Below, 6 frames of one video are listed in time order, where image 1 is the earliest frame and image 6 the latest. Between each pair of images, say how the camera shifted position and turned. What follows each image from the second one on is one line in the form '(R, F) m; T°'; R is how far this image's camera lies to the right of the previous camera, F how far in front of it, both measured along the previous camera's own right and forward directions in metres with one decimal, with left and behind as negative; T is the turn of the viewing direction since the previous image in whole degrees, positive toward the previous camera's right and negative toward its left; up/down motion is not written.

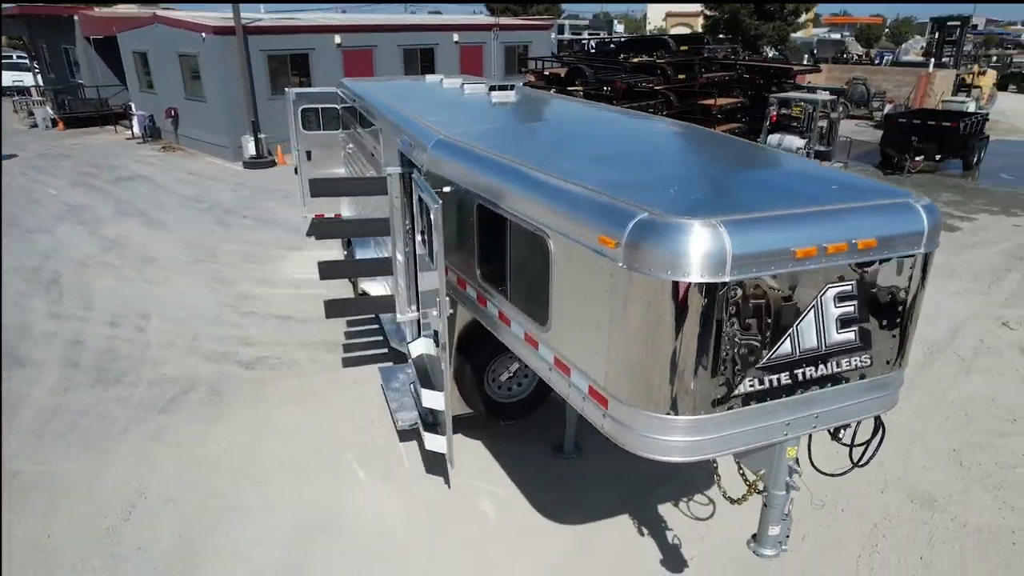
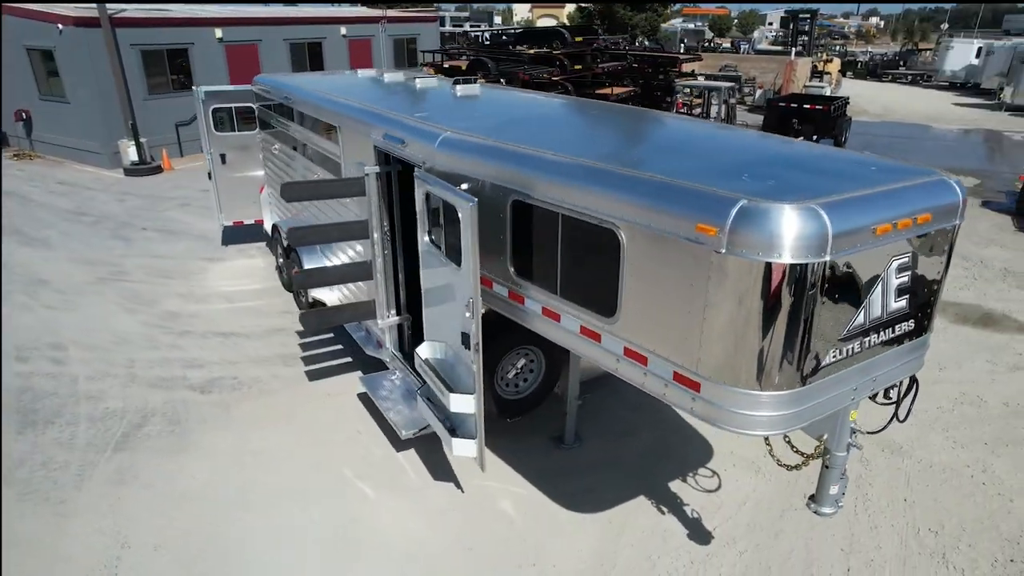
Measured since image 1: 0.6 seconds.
(-0.8, +0.1) m; +11°
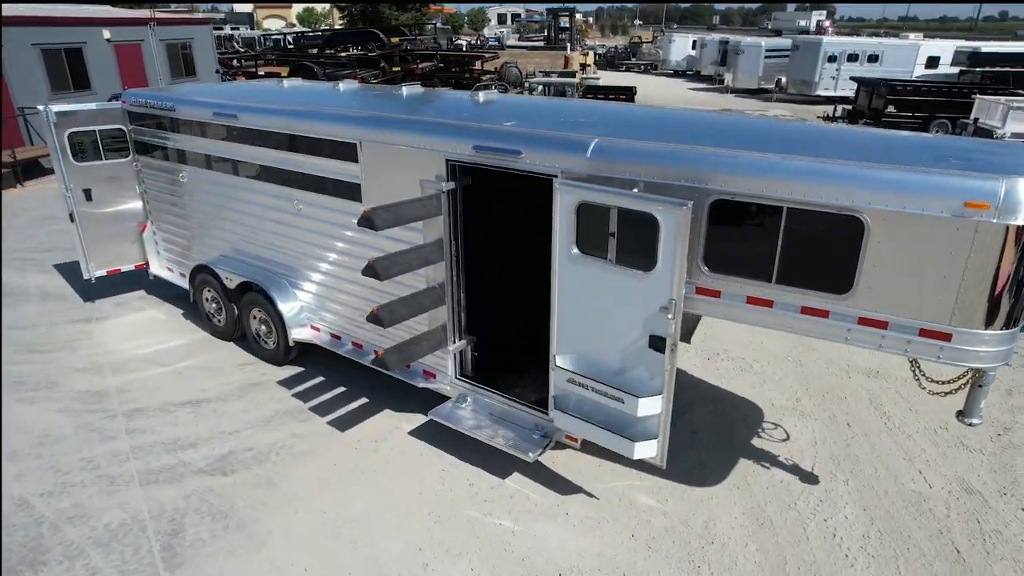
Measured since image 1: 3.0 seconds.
(-2.3, +0.5) m; +22°
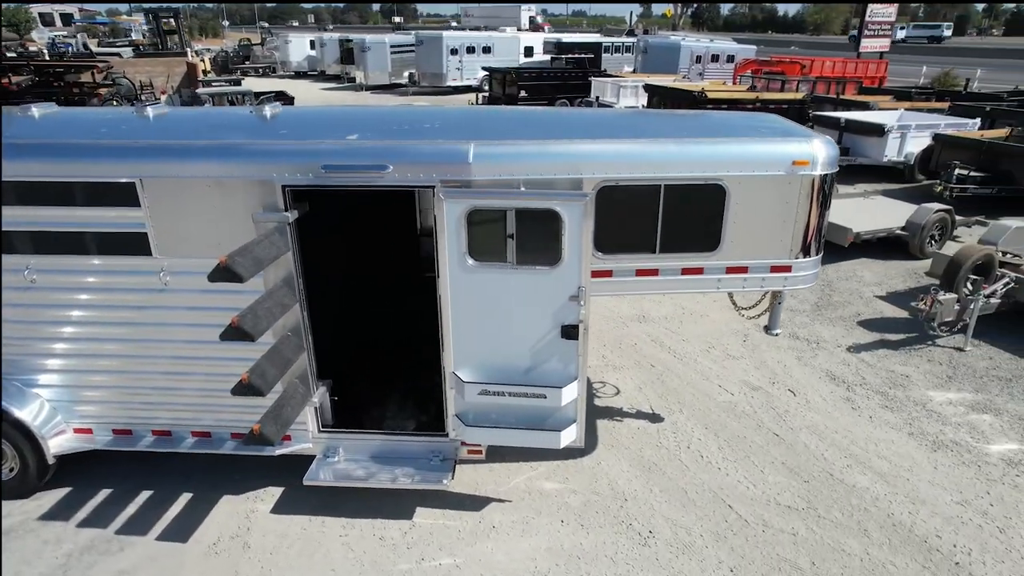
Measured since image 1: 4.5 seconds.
(-1.3, +0.5) m; +30°
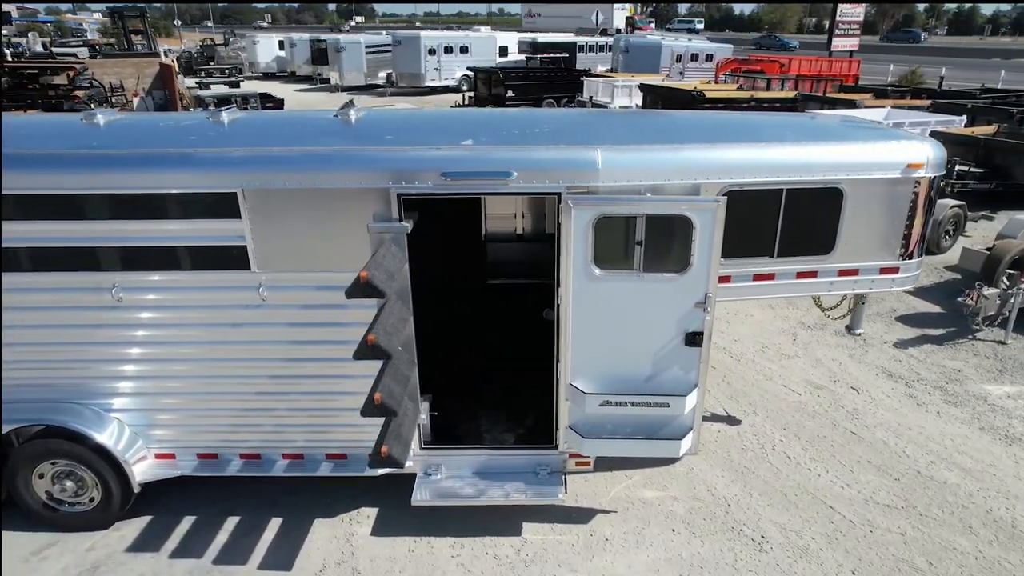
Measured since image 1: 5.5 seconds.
(-0.9, +0.1) m; +3°
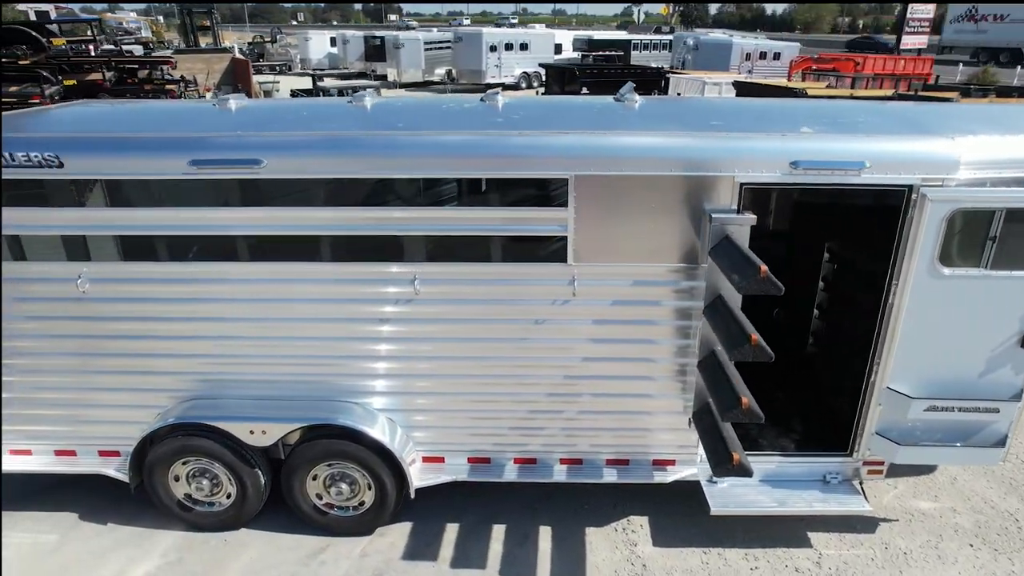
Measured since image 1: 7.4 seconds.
(-1.6, +0.2) m; -1°
